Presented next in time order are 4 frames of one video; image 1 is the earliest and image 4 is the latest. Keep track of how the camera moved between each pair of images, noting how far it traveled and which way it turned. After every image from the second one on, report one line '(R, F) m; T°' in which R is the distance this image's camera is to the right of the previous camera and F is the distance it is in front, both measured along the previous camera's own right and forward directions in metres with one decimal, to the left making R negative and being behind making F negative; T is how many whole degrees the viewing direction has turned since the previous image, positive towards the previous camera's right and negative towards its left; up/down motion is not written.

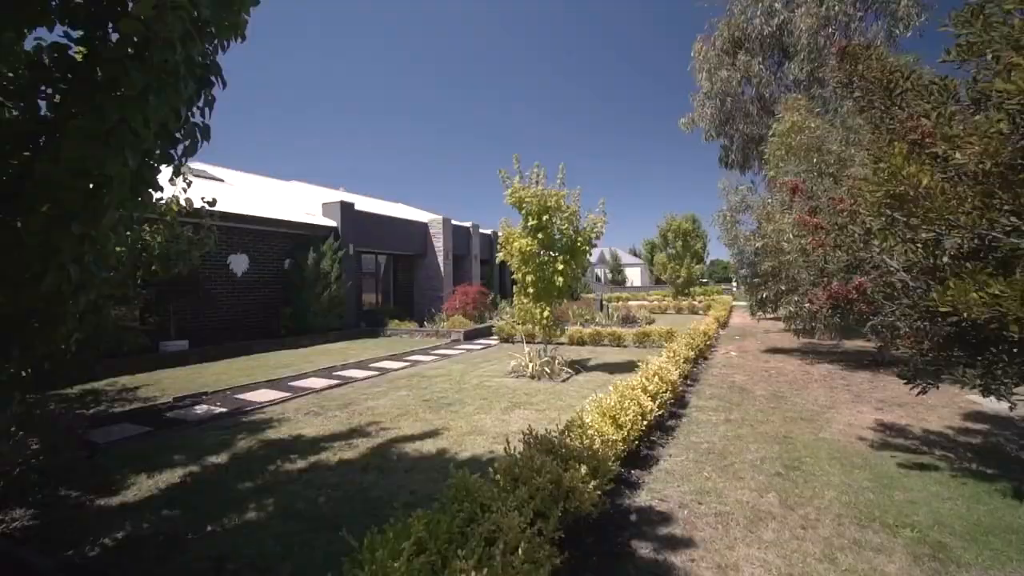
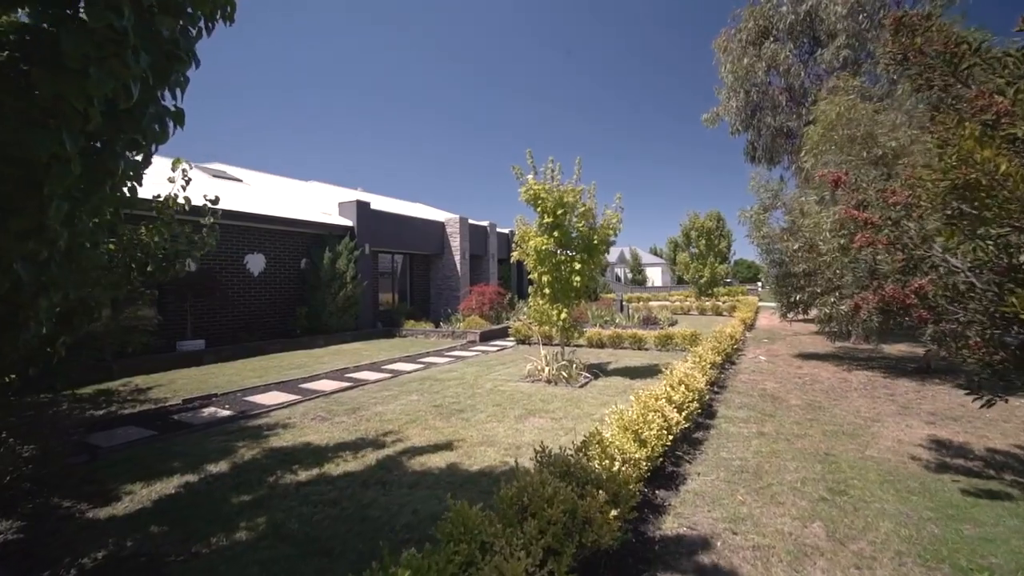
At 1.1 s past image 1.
(0.0, +0.3) m; -2°
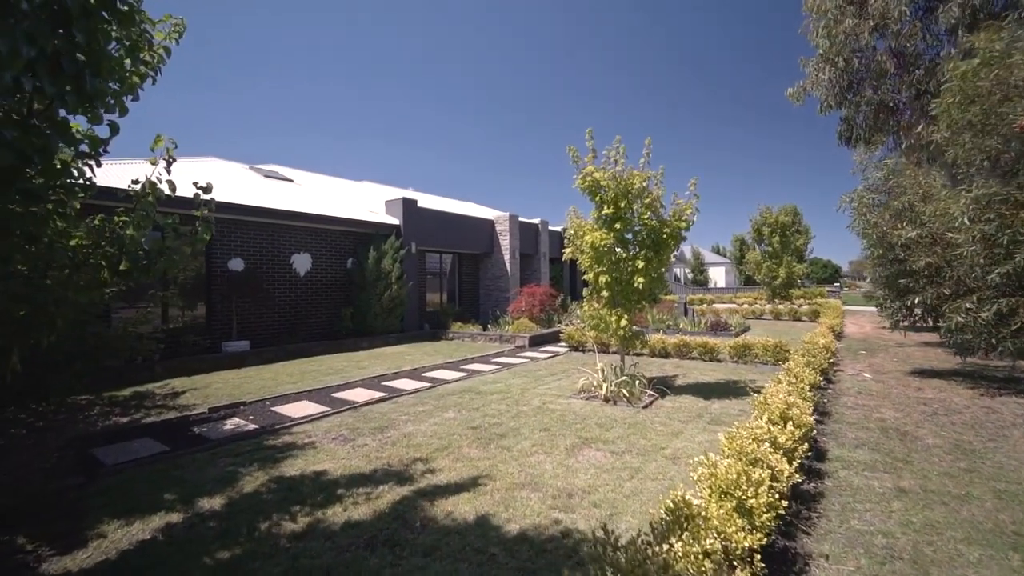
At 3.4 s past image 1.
(0.0, +0.9) m; -7°
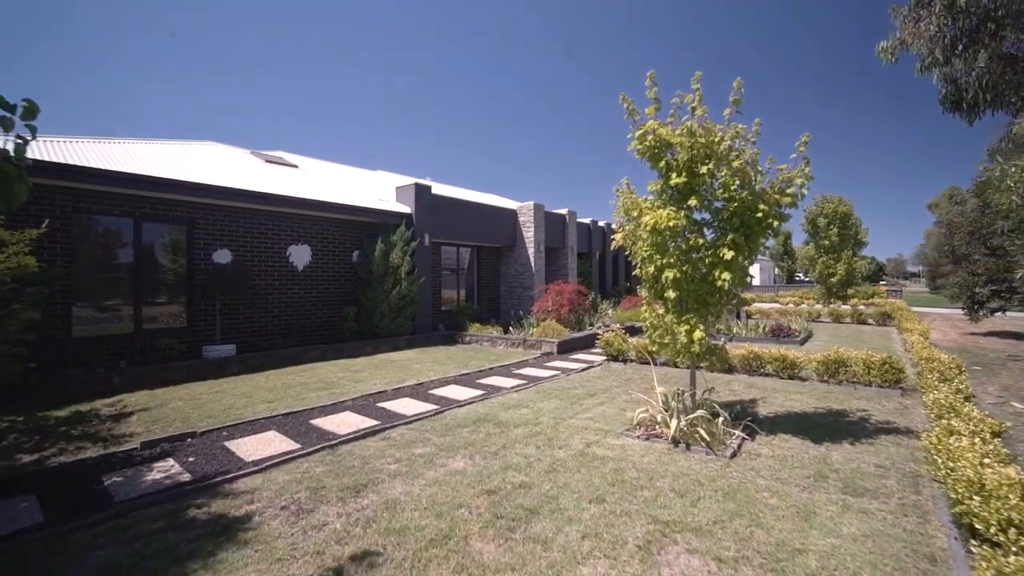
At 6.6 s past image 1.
(-0.1, +1.6) m; -3°
